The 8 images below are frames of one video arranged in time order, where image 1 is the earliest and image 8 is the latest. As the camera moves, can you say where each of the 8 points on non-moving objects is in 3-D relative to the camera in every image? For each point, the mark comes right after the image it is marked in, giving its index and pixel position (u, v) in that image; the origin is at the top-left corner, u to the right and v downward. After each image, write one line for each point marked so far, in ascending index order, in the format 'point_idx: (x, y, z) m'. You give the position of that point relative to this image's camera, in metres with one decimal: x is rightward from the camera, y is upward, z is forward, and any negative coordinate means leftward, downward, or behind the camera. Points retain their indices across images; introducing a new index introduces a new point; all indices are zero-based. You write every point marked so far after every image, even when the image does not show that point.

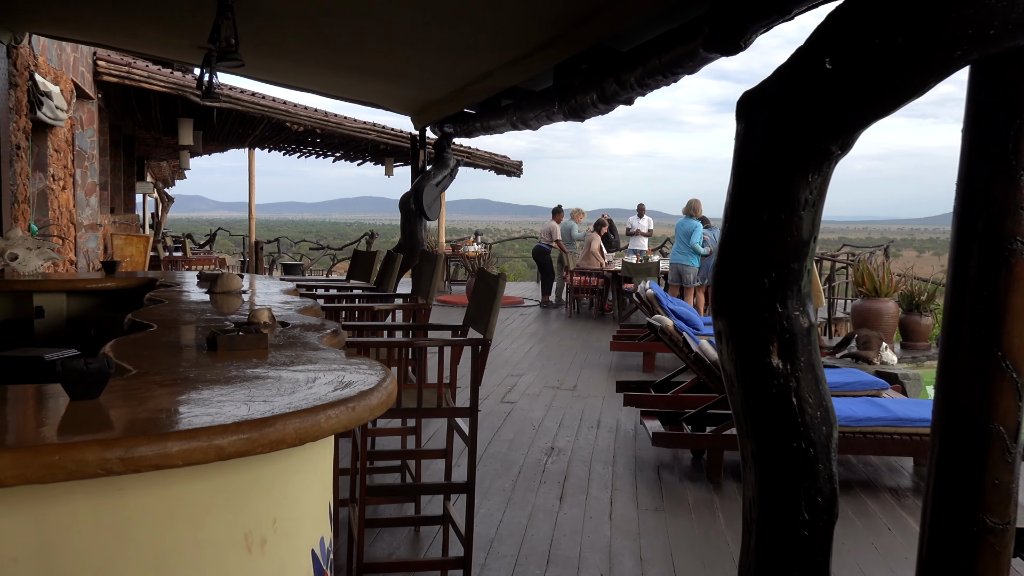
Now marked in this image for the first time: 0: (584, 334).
0: (+0.6, -0.4, +8.5) m
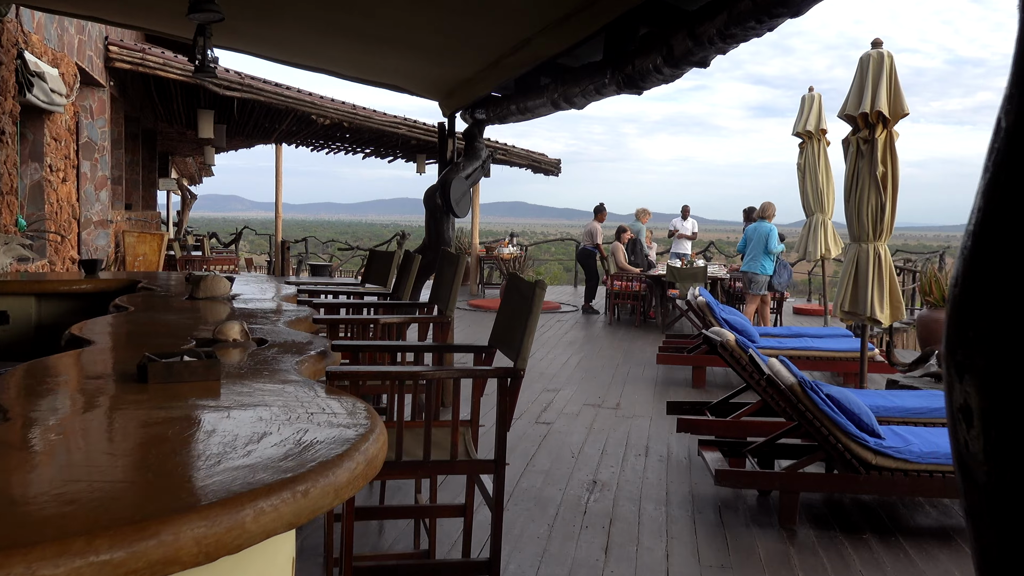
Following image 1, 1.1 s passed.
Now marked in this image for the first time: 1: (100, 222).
0: (+0.8, -0.4, +7.8) m
1: (-3.3, +0.5, +8.6) m
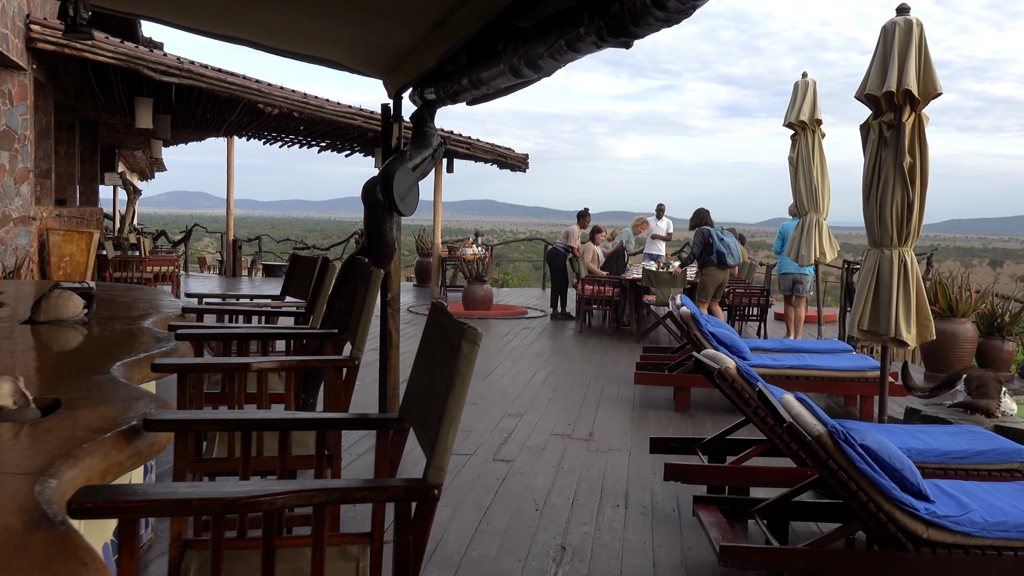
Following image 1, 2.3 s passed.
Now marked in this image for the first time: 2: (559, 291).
0: (+0.6, -0.5, +7.1) m
1: (-3.6, +0.5, +7.8) m
2: (+0.4, 0.0, +9.9) m
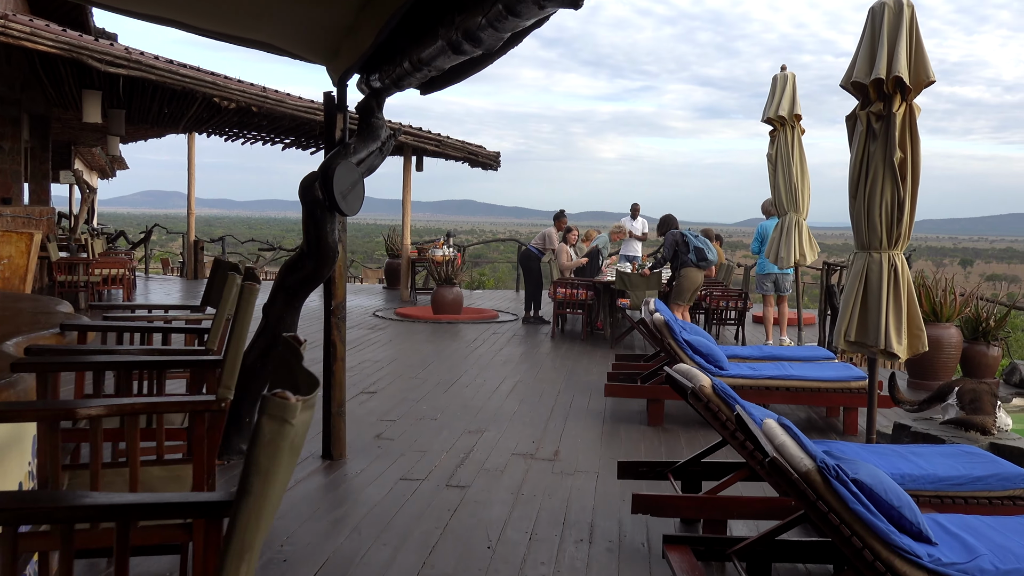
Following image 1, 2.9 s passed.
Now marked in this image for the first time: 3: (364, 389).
0: (+0.4, -0.5, +6.8) m
1: (-3.8, +0.5, +7.4) m
2: (+0.2, -0.1, +9.6) m
3: (-0.8, -0.5, +5.6) m
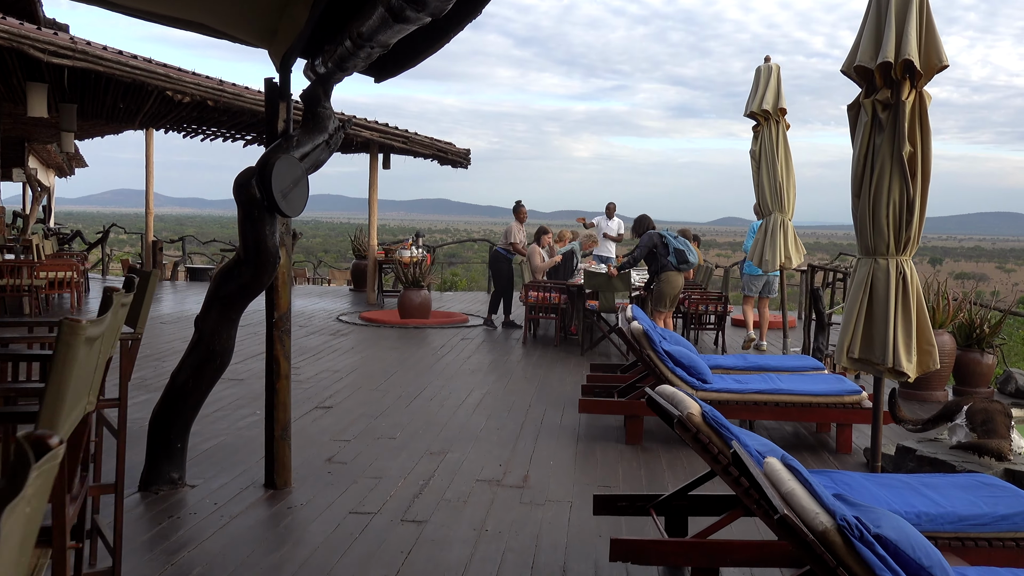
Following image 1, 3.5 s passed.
0: (+0.2, -0.5, +6.4) m
1: (-4.0, +0.4, +6.9) m
2: (-0.1, -0.1, +9.2) m
3: (-0.9, -0.6, +5.1) m
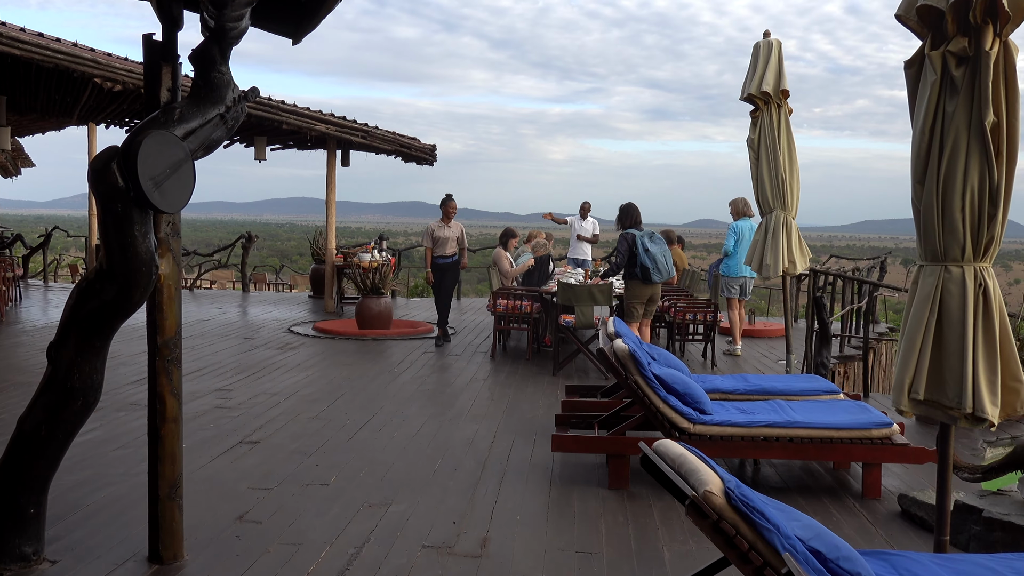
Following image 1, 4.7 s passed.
0: (0.0, -0.6, +5.6) m
1: (-4.2, +0.4, +6.0) m
2: (-0.3, -0.1, +8.4) m
3: (-1.1, -0.6, +4.4) m
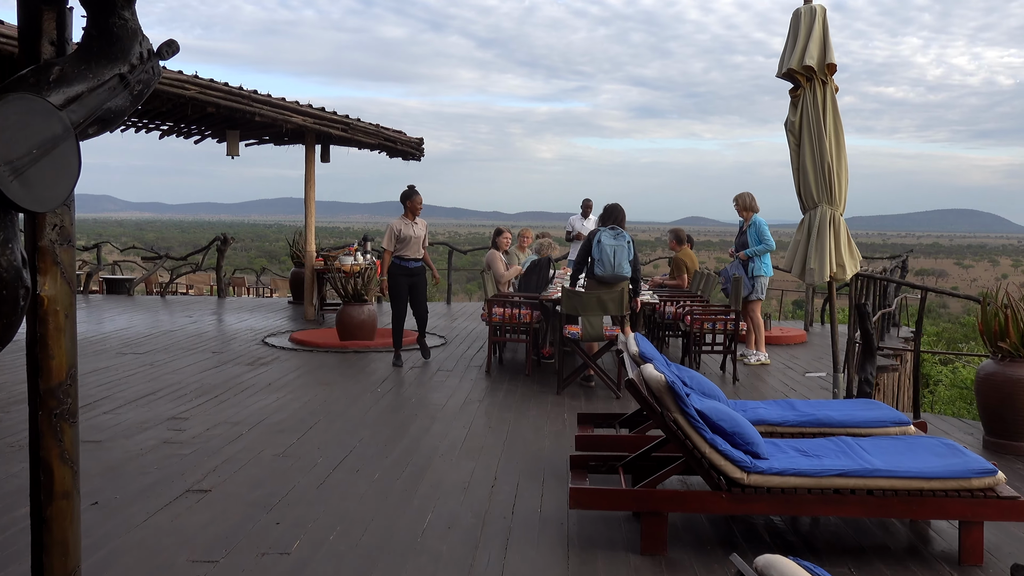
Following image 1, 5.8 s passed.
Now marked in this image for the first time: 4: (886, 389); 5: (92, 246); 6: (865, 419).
0: (0.0, -0.6, +4.9) m
1: (-4.2, +0.3, +5.2) m
2: (-0.4, -0.2, +7.6) m
3: (-1.1, -0.7, +3.6) m
4: (+2.4, -0.6, +6.7) m
5: (-5.3, +0.5, +13.9) m
6: (+1.2, -0.4, +3.6) m
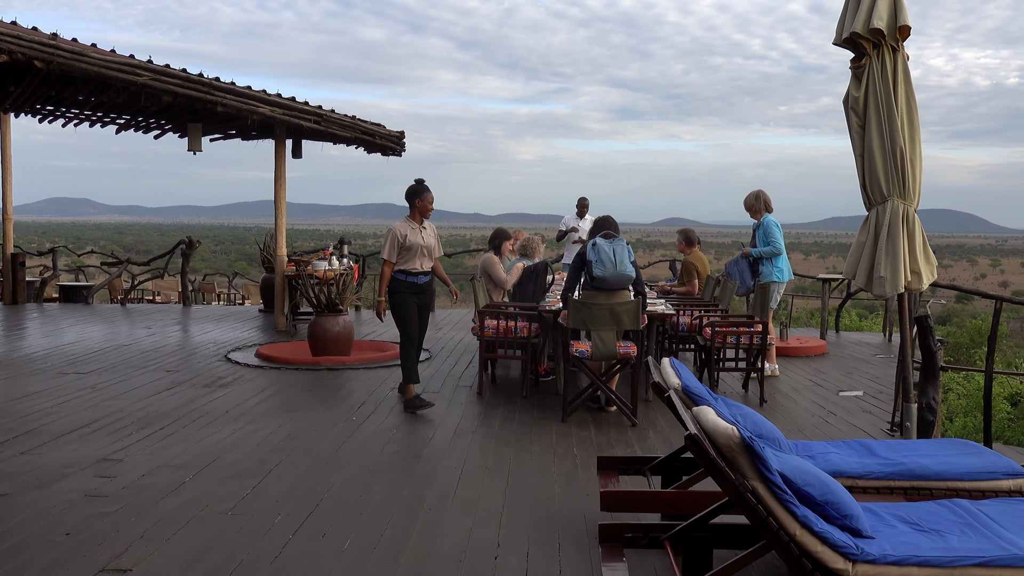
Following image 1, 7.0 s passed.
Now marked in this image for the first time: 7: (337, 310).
0: (0.0, -0.6, +4.1) m
1: (-4.2, +0.2, +4.4) m
2: (-0.4, -0.2, +6.8) m
3: (-1.0, -0.7, +2.8) m
4: (+2.3, -0.7, +6.0) m
5: (-5.5, +0.4, +13.0) m
6: (+1.2, -0.5, +2.8) m
7: (-1.2, -0.1, +7.1) m
